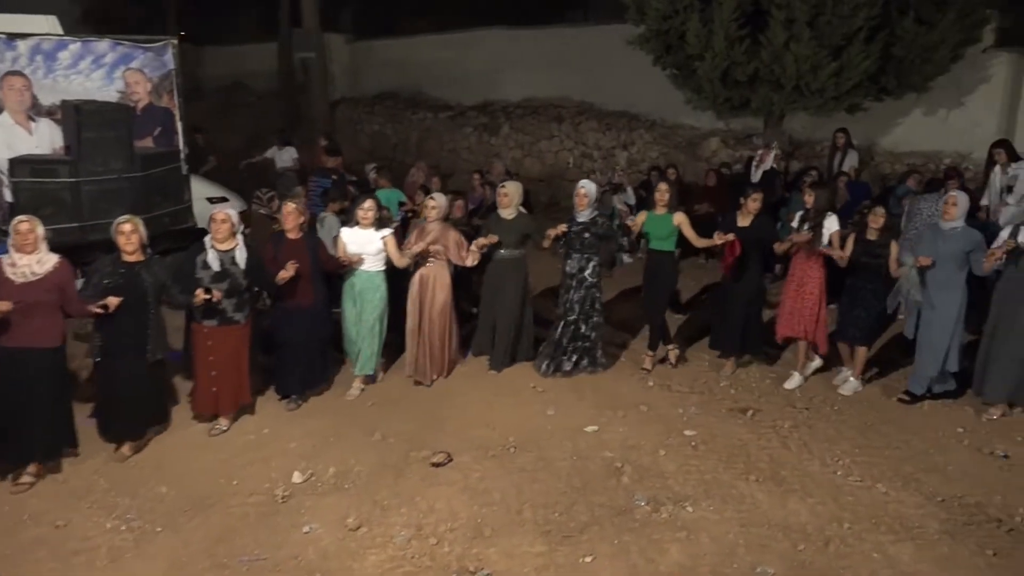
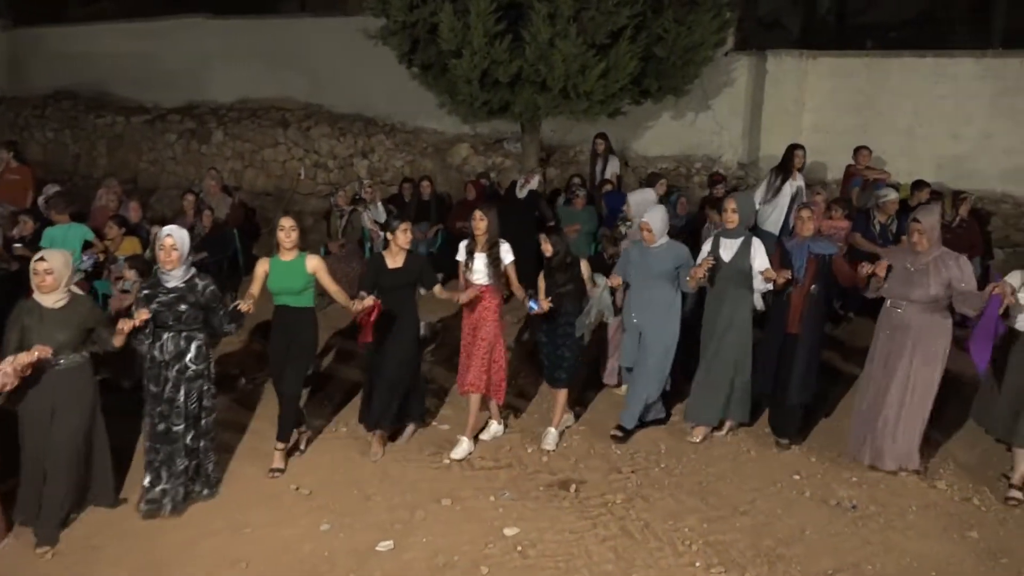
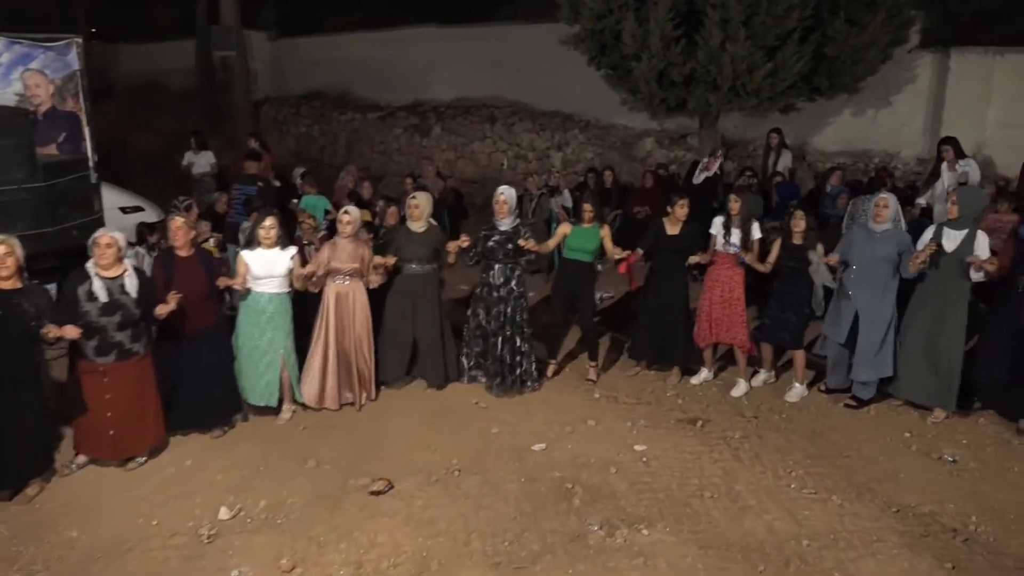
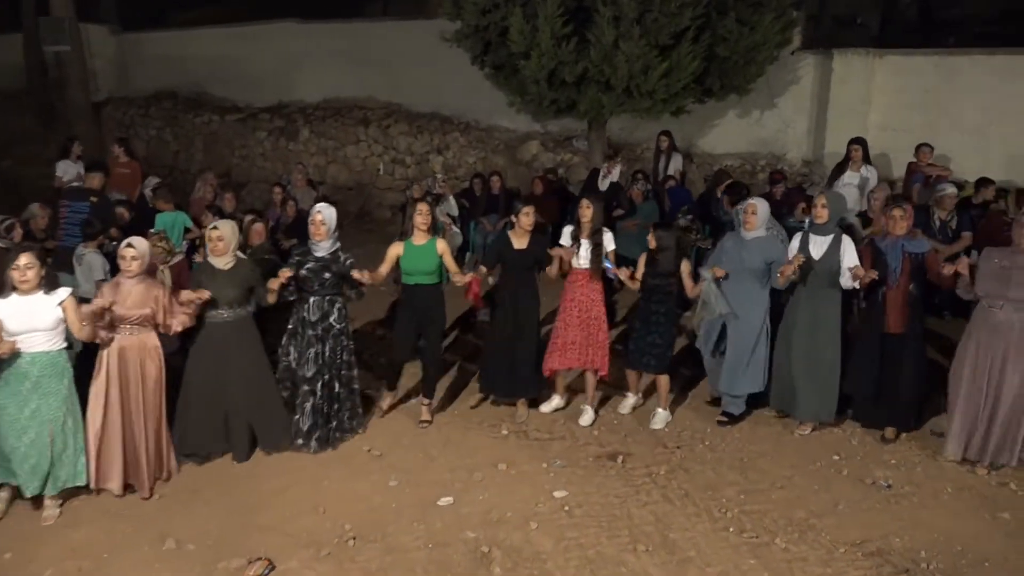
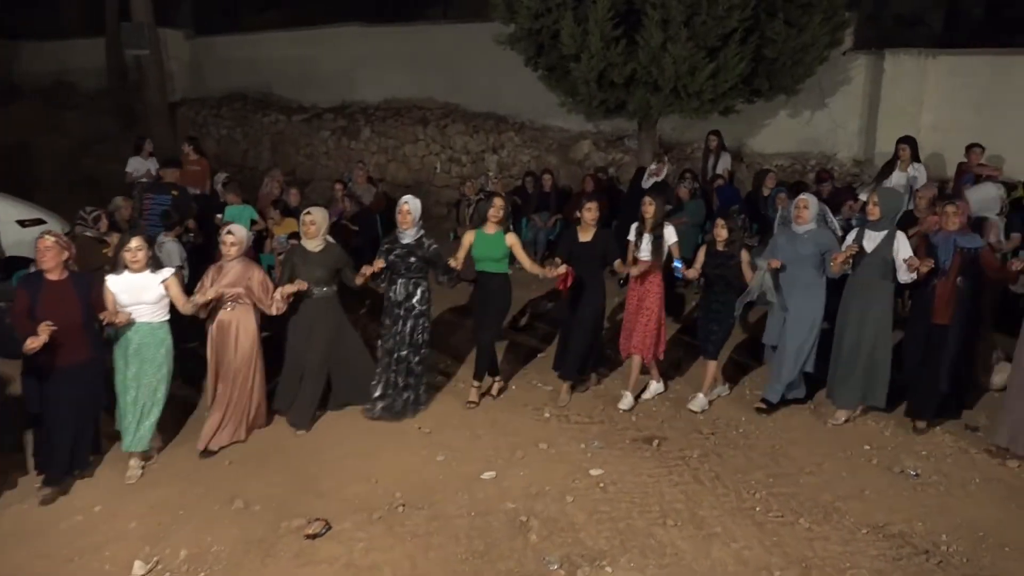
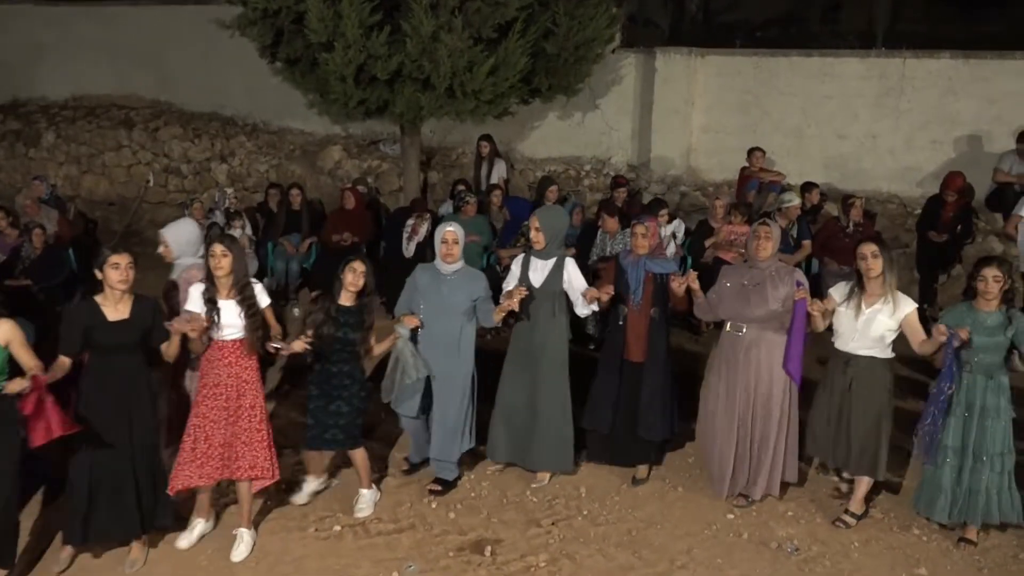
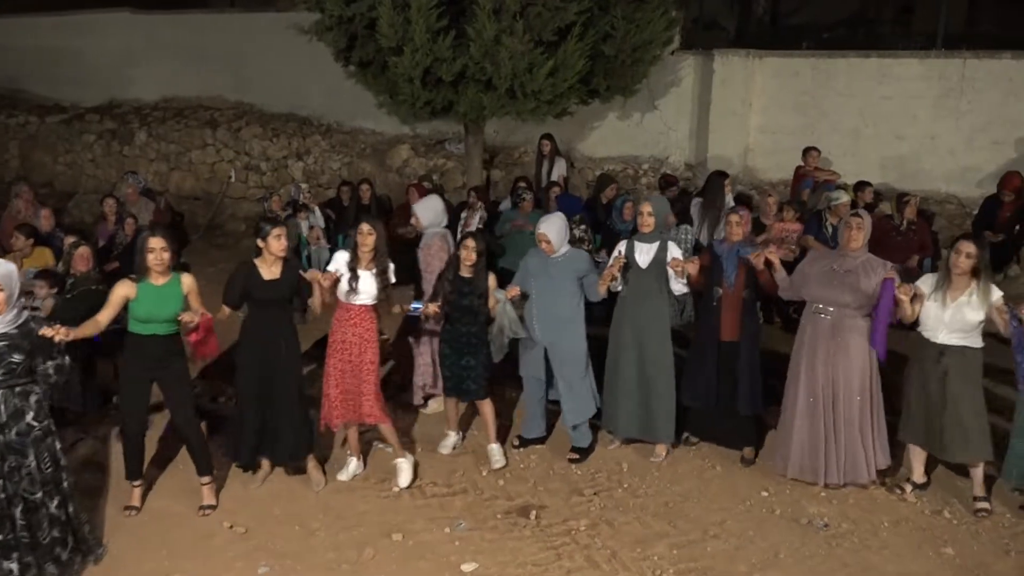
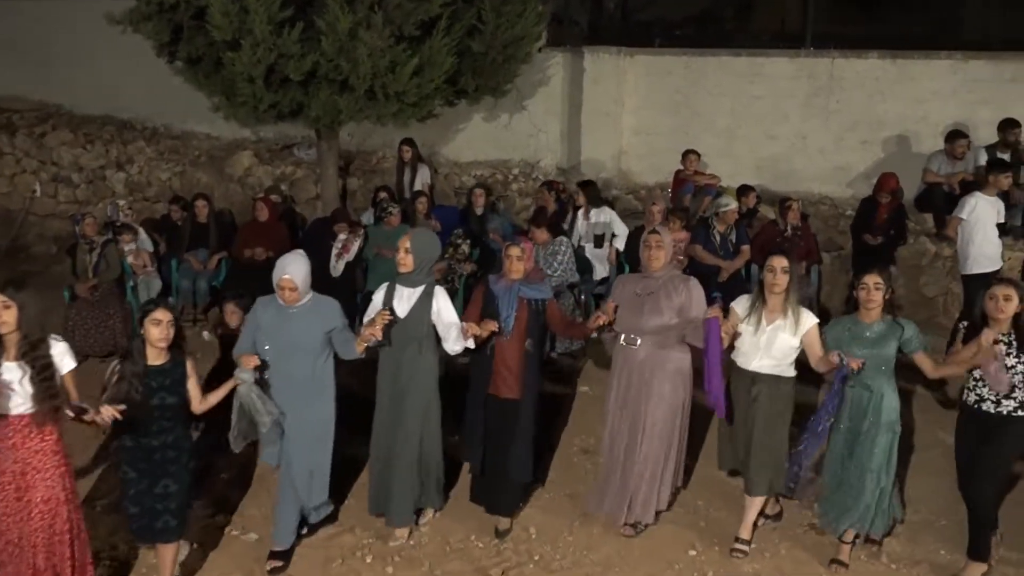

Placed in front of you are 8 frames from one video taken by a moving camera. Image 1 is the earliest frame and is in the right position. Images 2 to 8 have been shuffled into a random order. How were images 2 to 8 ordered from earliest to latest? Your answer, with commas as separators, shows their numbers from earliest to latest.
3, 5, 4, 2, 7, 6, 8
